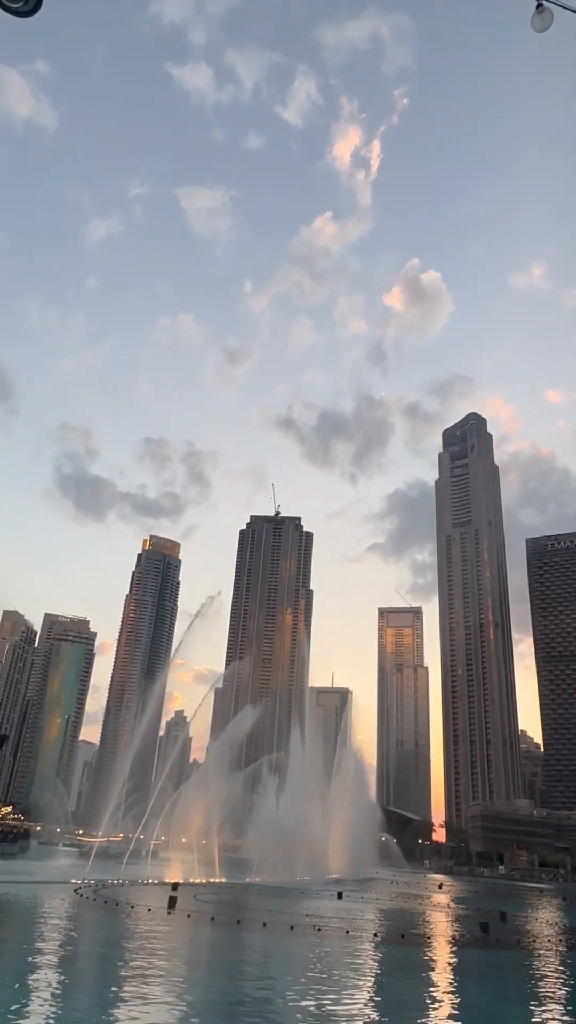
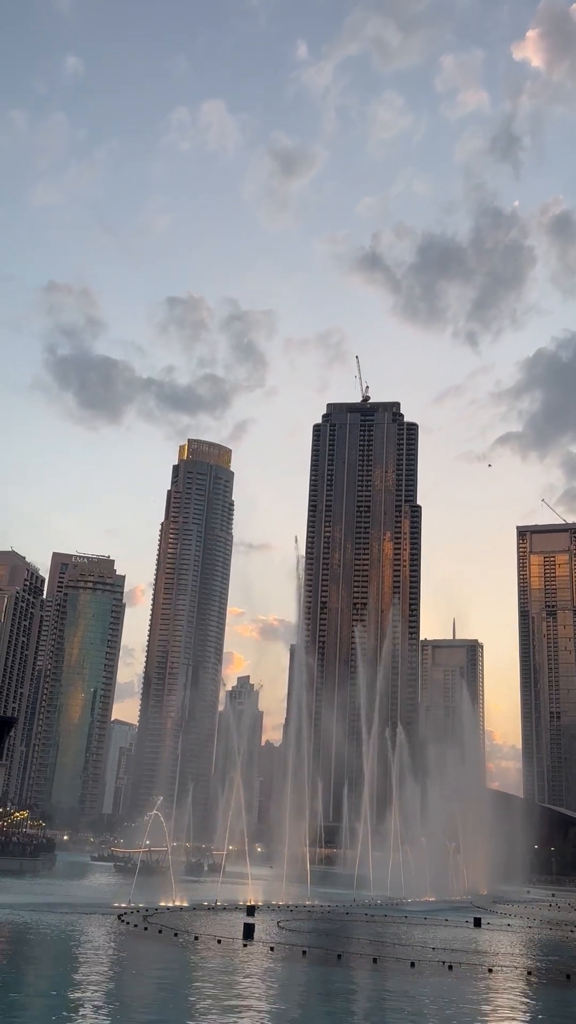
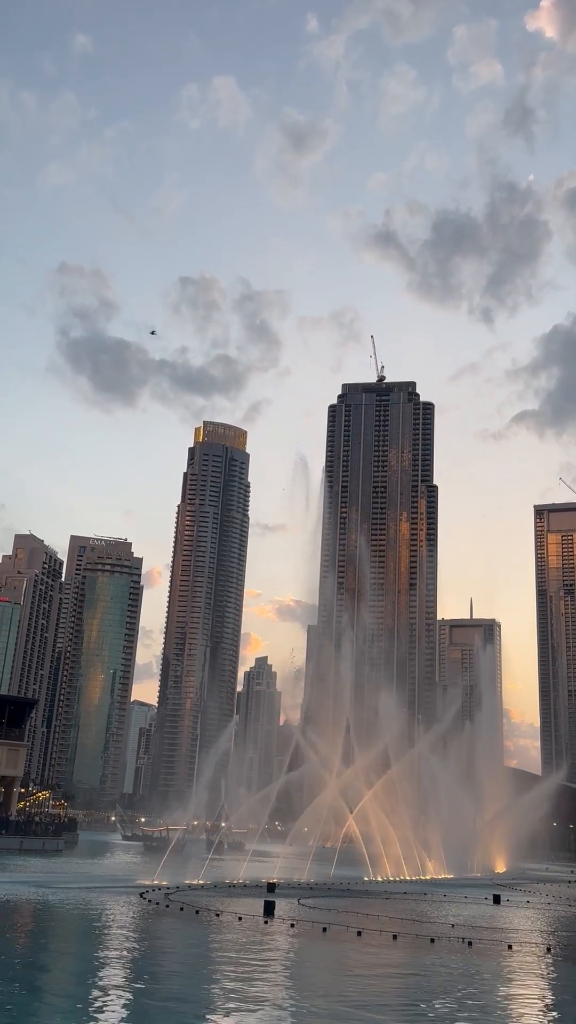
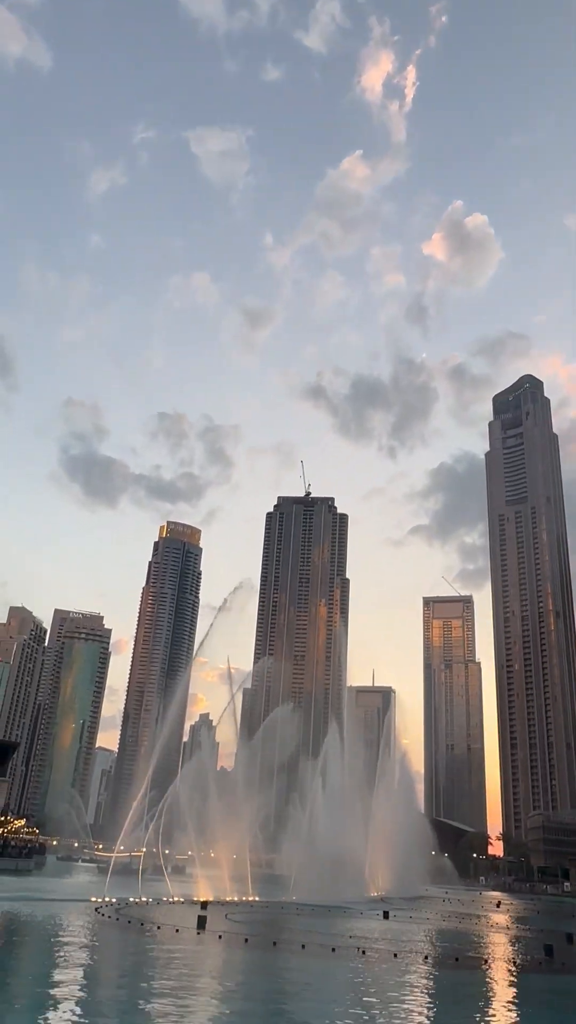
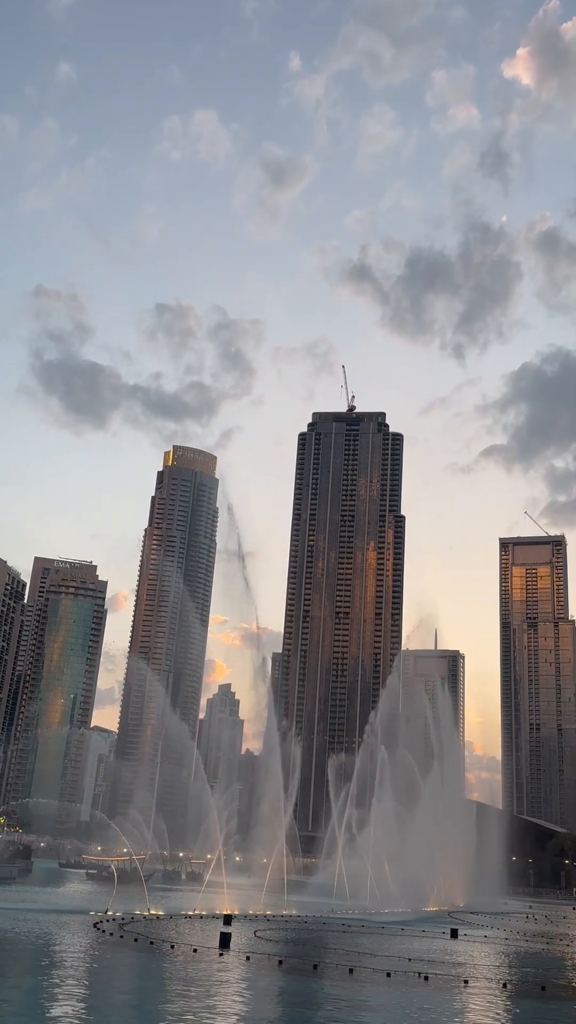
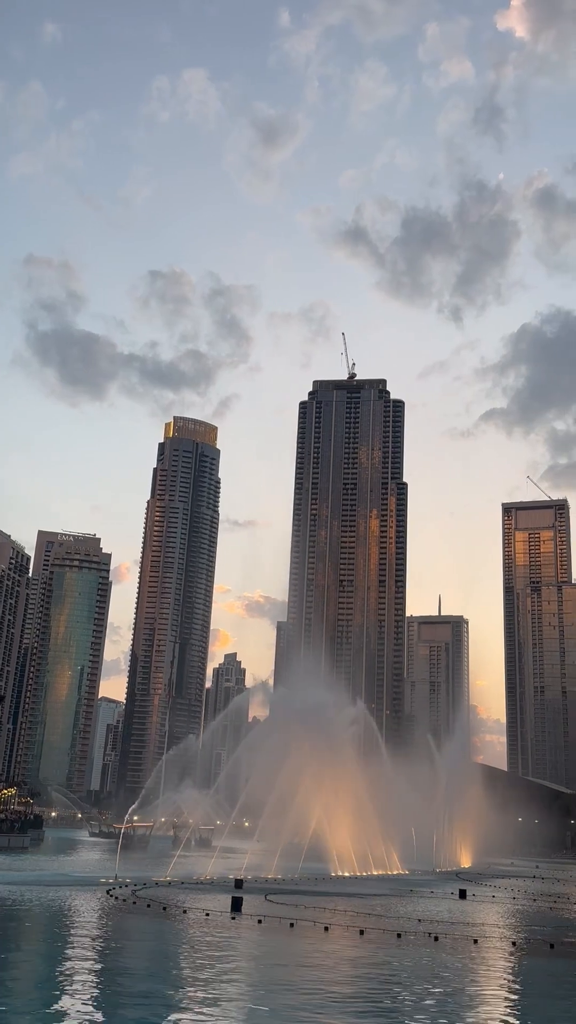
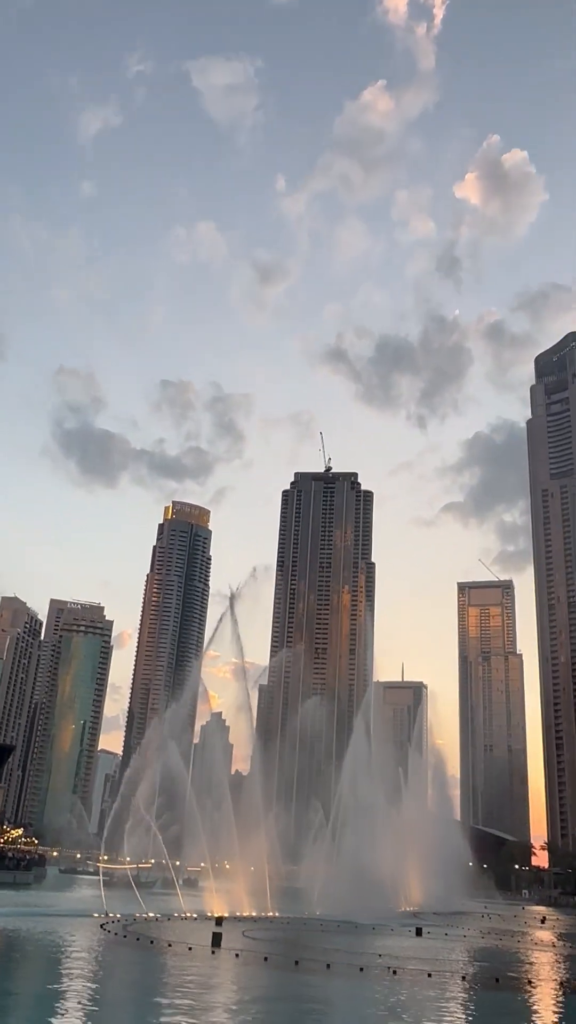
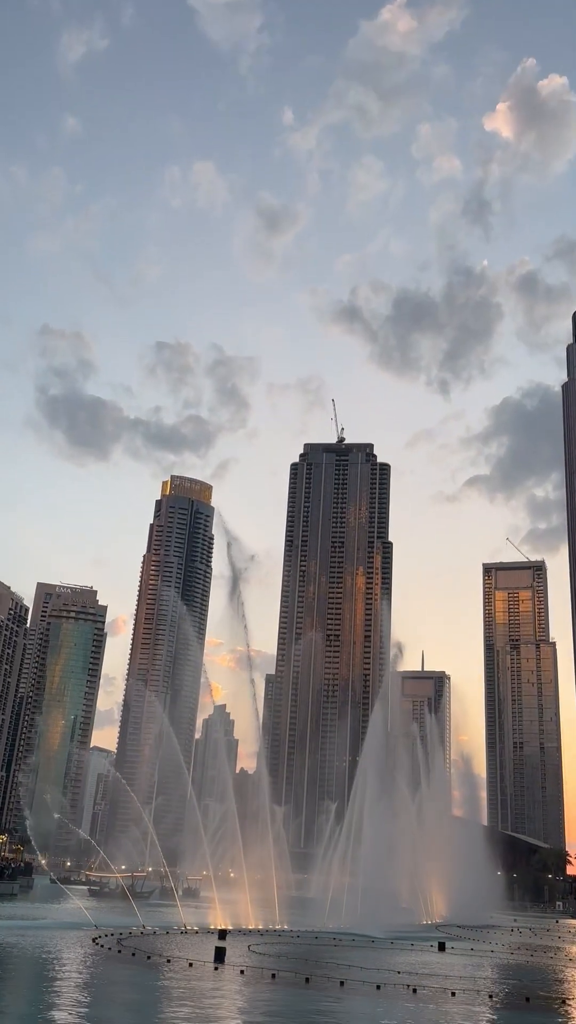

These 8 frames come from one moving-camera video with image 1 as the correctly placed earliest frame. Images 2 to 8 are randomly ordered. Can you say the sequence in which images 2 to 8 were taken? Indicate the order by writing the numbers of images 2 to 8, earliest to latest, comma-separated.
4, 7, 8, 5, 2, 3, 6
